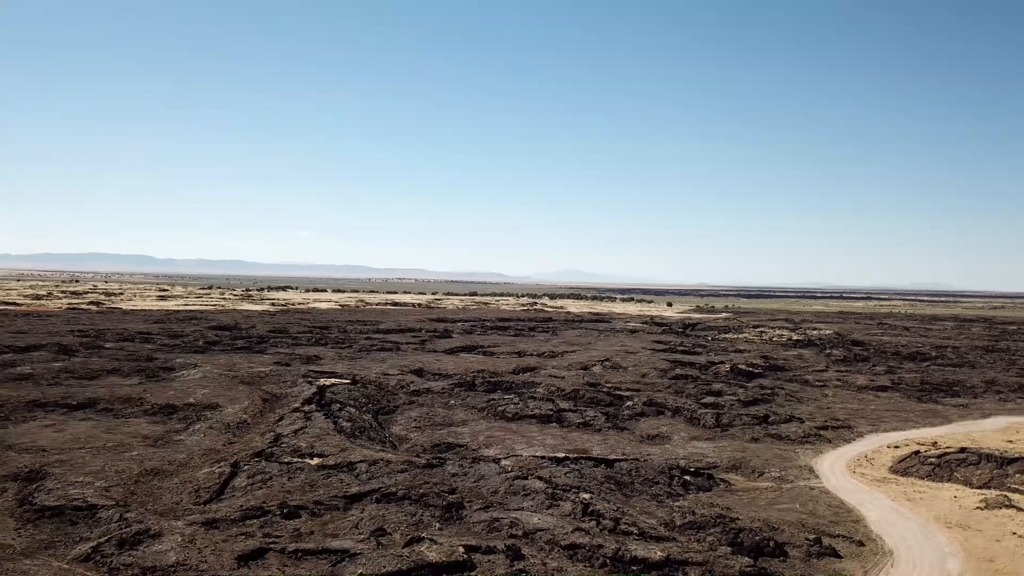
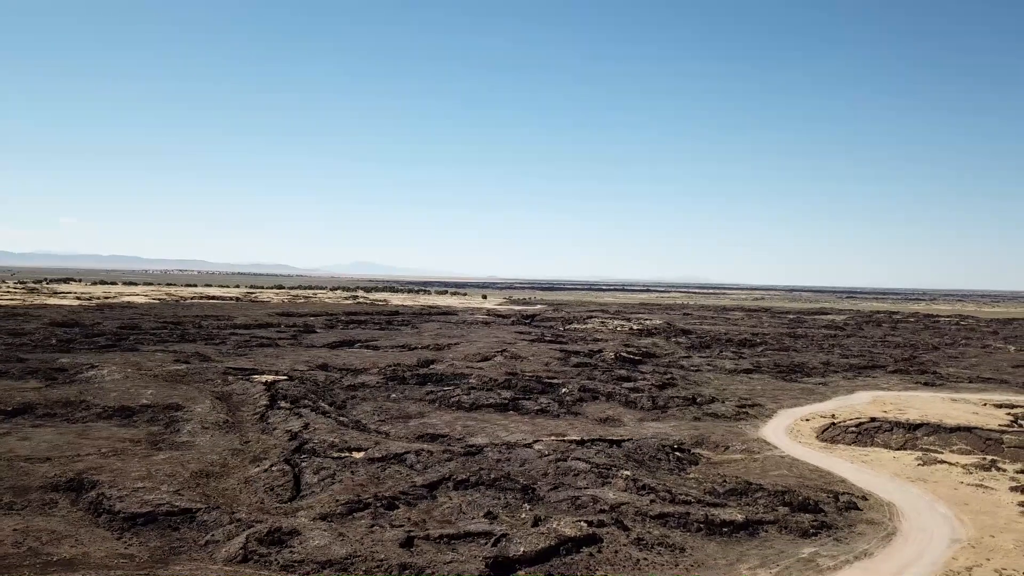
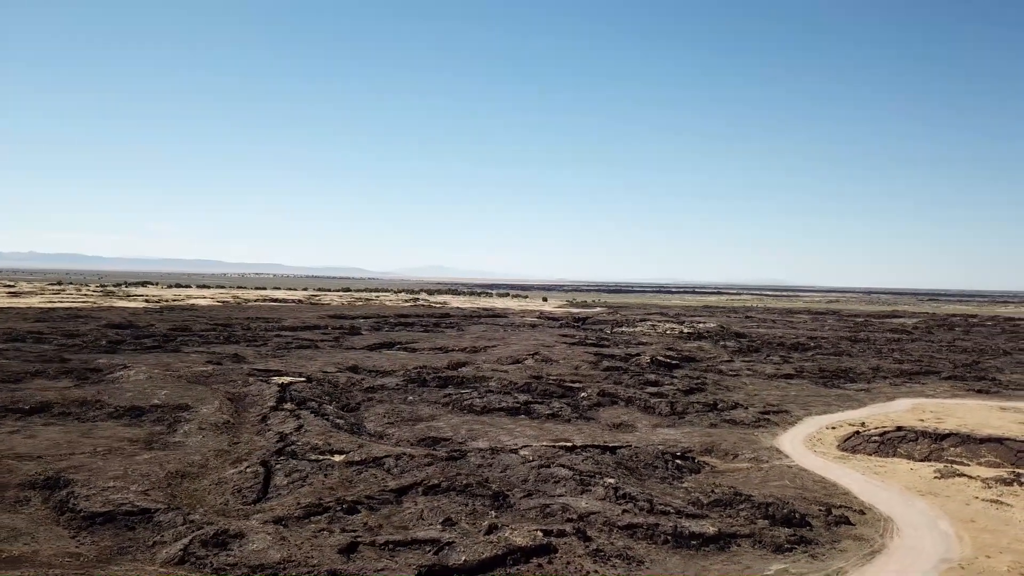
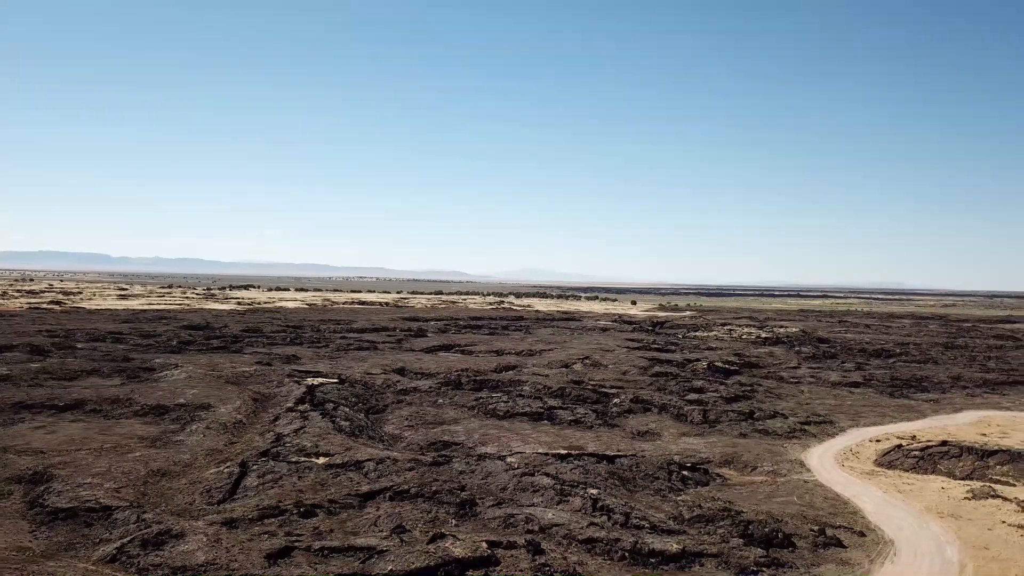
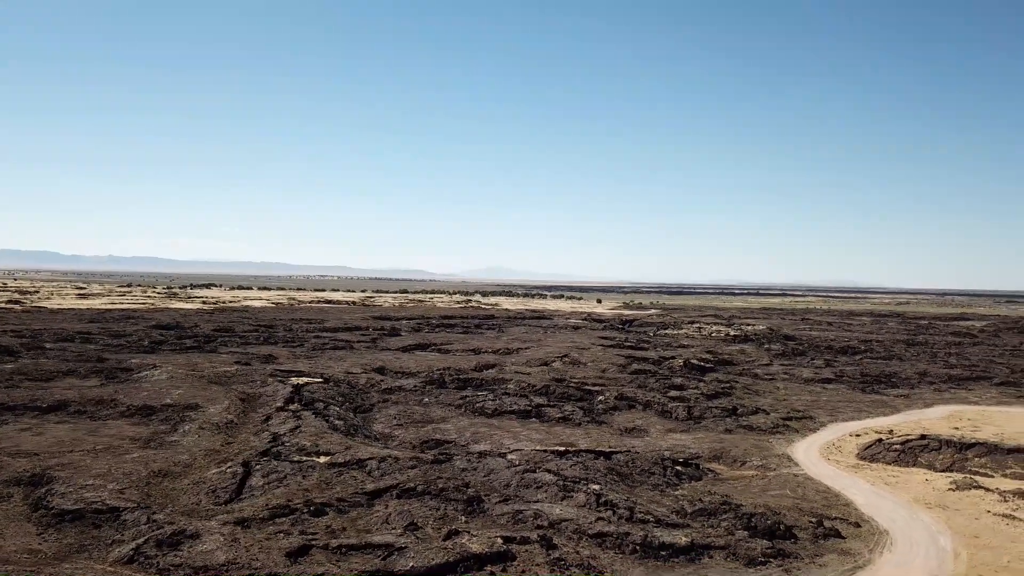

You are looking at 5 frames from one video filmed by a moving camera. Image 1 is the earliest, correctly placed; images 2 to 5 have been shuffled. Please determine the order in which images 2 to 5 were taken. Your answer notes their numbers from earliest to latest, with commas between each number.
4, 5, 3, 2
